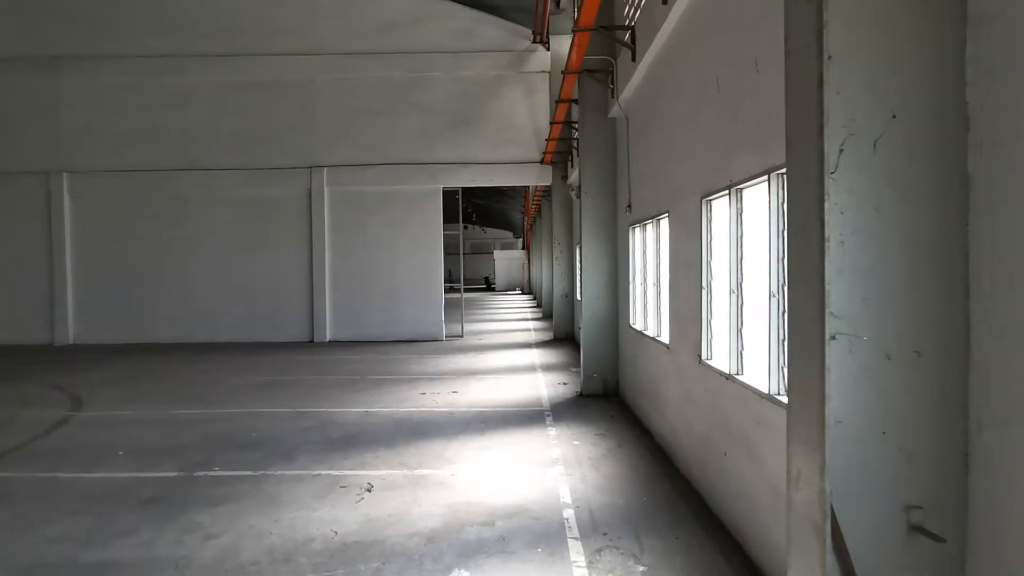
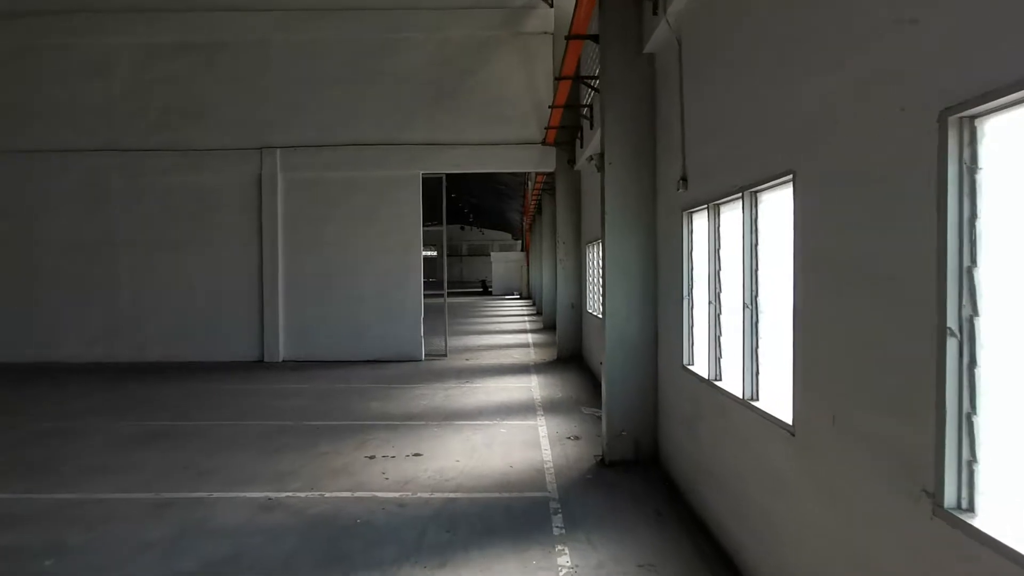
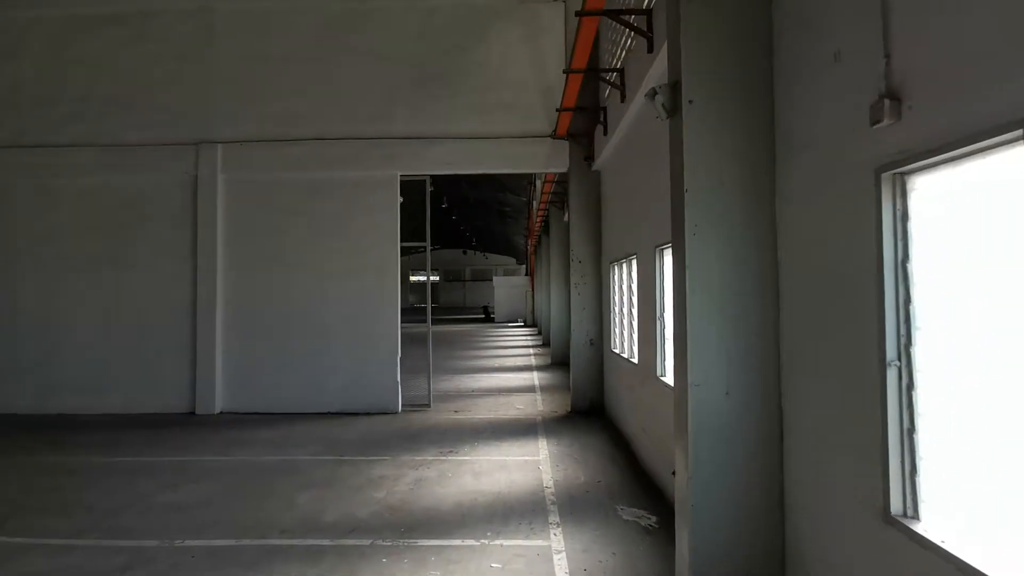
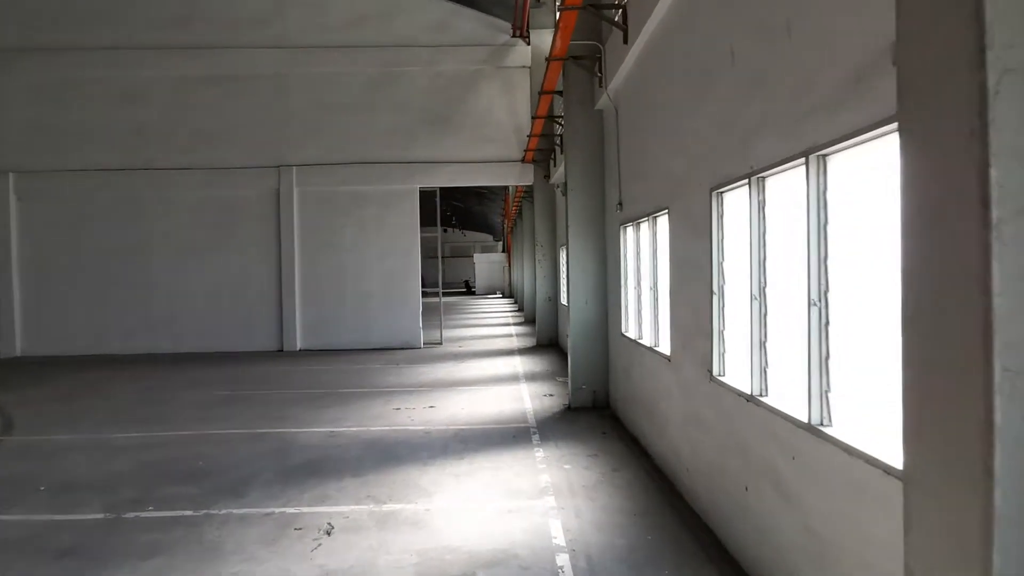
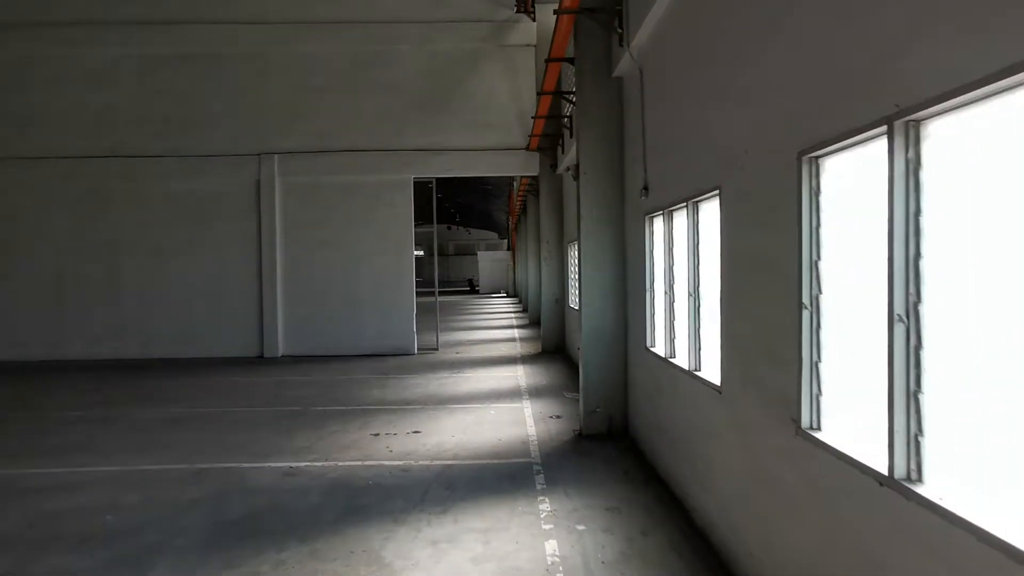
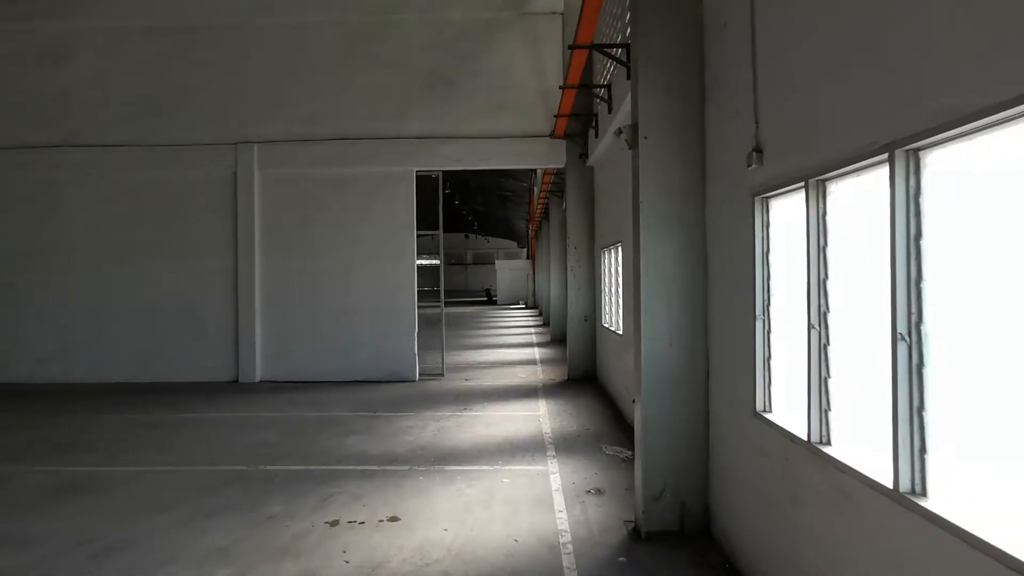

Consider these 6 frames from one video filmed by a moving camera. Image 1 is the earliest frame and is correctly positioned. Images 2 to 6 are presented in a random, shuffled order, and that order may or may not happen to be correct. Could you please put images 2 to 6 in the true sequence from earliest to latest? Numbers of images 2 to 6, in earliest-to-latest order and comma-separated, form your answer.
4, 5, 2, 6, 3
